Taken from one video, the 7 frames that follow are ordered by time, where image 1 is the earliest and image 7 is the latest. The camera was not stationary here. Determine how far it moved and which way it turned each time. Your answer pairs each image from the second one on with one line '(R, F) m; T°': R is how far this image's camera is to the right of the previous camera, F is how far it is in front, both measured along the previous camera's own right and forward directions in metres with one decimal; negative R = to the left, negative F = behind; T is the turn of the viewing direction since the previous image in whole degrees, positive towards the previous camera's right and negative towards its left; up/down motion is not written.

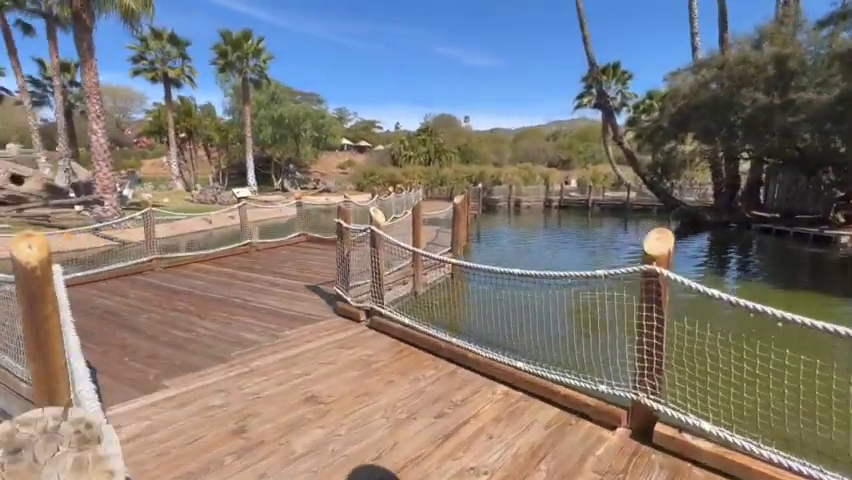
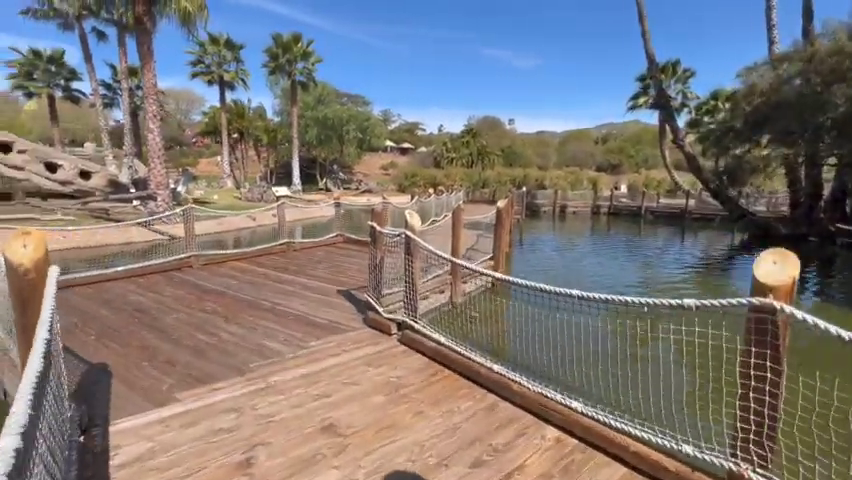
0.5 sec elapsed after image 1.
(0.0, +0.5) m; -6°
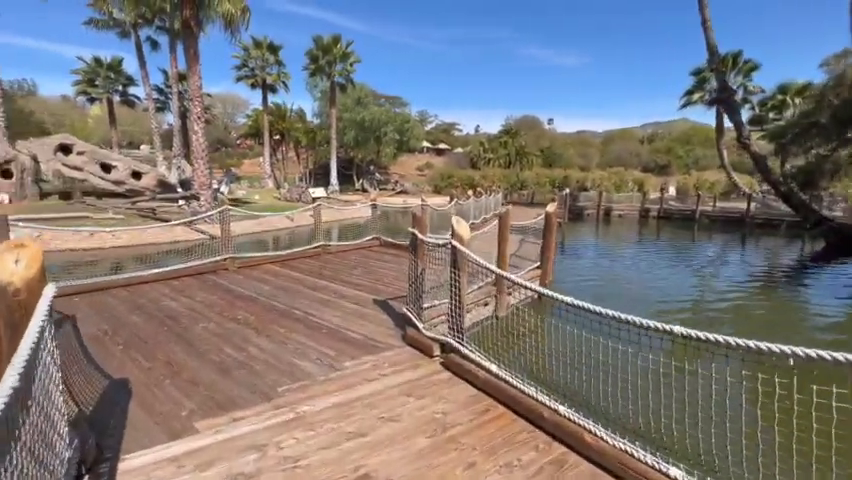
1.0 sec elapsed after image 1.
(-0.1, +0.5) m; -5°
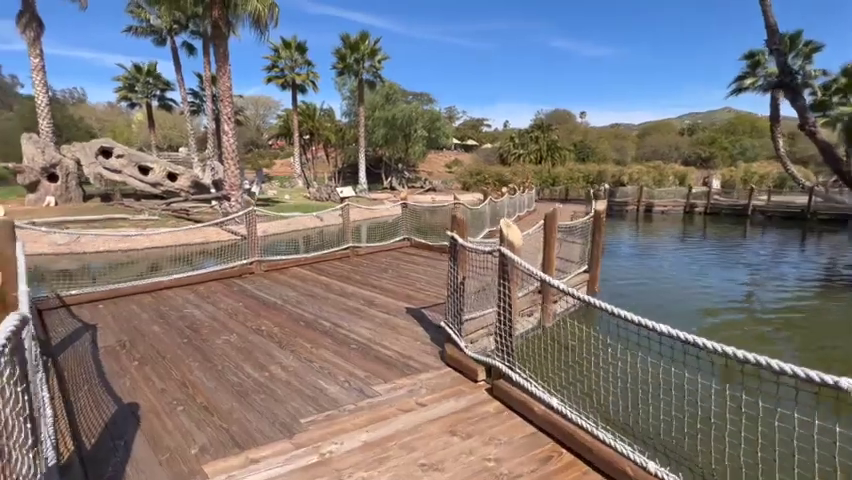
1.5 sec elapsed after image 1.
(-0.1, +0.5) m; -4°
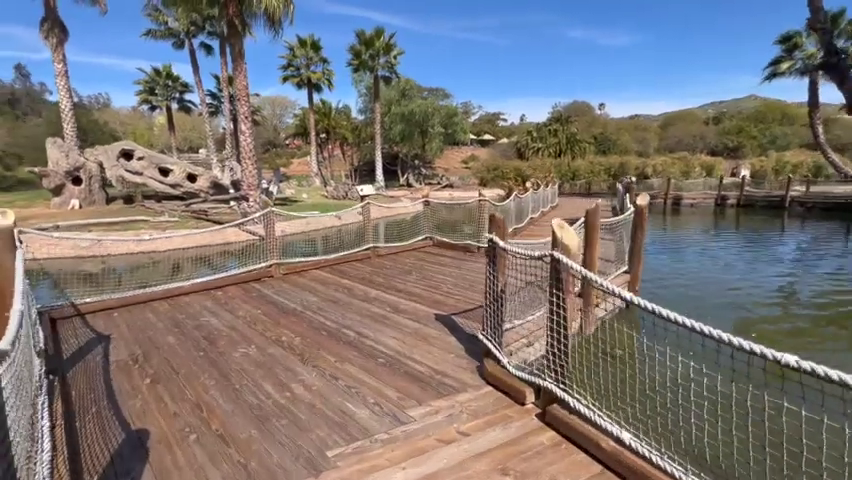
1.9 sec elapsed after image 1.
(-0.2, +0.4) m; -2°
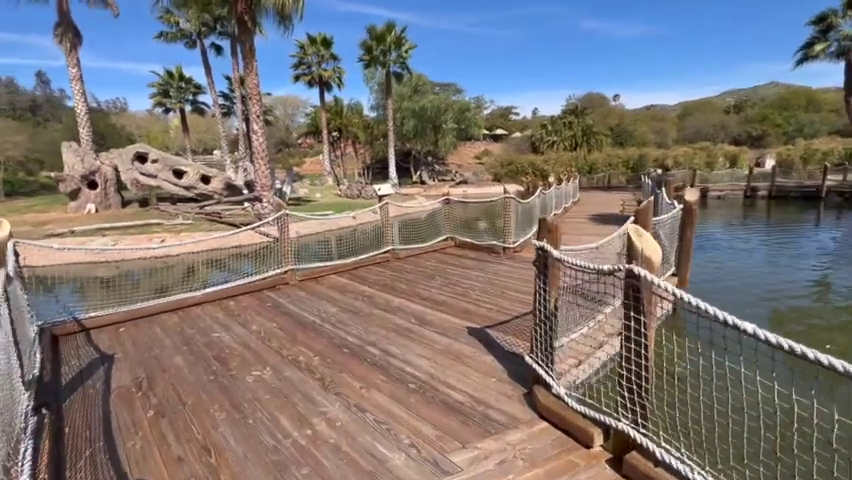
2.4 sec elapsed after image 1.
(-0.2, +0.5) m; -2°
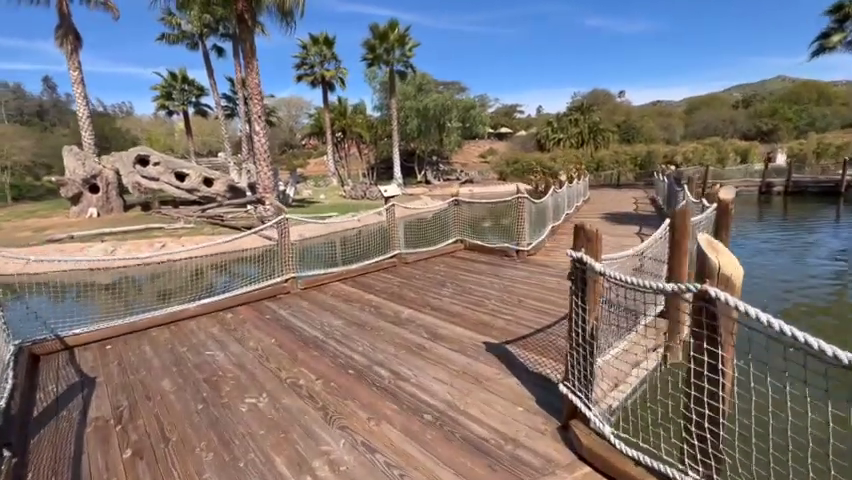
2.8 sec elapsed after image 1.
(-0.1, +0.4) m; -1°
